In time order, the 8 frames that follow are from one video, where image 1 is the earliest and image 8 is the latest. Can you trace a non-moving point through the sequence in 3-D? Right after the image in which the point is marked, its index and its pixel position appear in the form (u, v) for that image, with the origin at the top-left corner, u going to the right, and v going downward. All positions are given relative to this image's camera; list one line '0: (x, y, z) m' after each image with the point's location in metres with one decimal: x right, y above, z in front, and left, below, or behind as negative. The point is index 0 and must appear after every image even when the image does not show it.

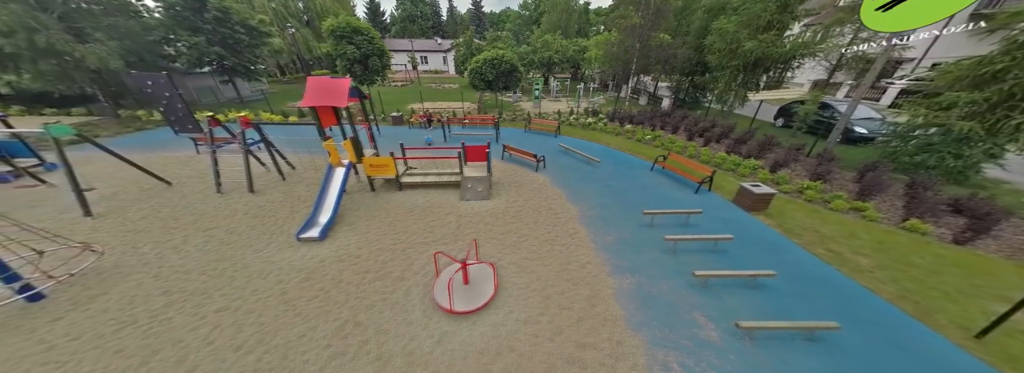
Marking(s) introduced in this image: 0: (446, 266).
0: (-1.0, -1.5, +4.7) m
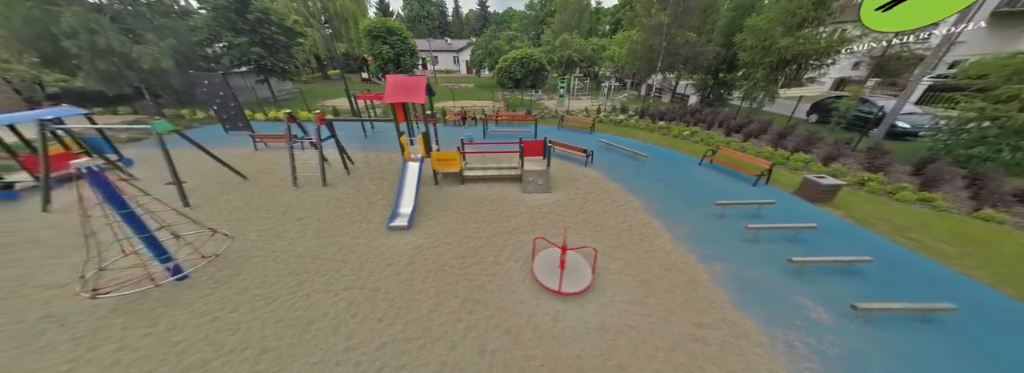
0: (+0.8, -1.3, +4.9) m
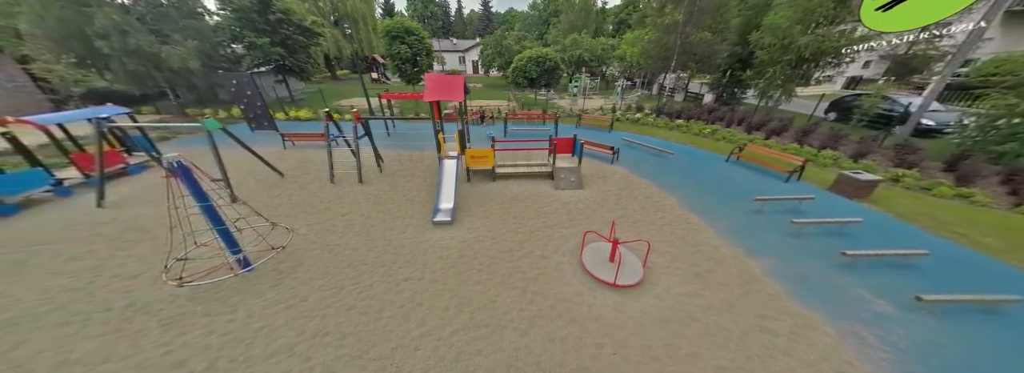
0: (+1.8, -1.2, +5.0) m
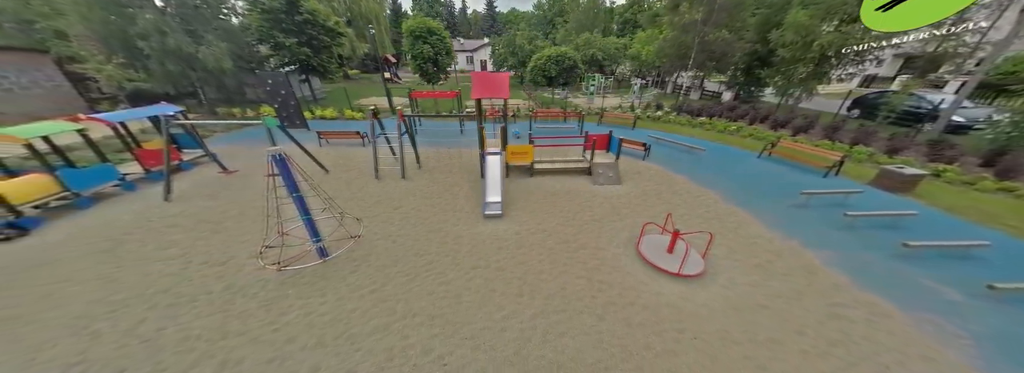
0: (+2.9, -1.1, +5.1) m
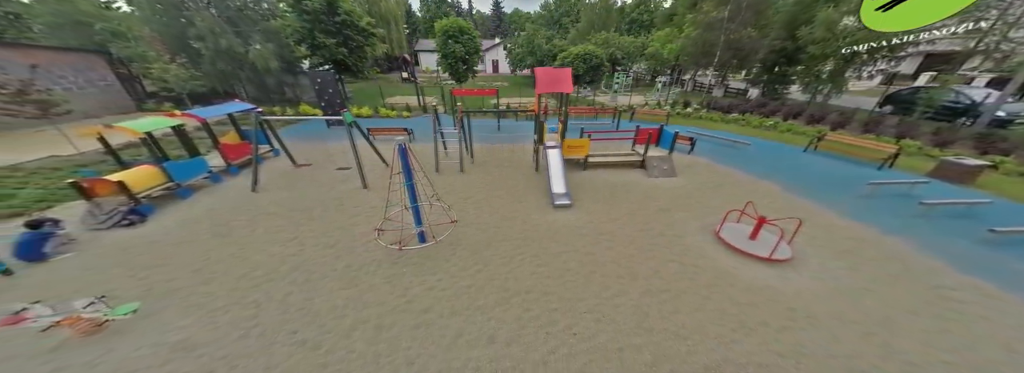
0: (+4.7, -0.8, +5.2) m
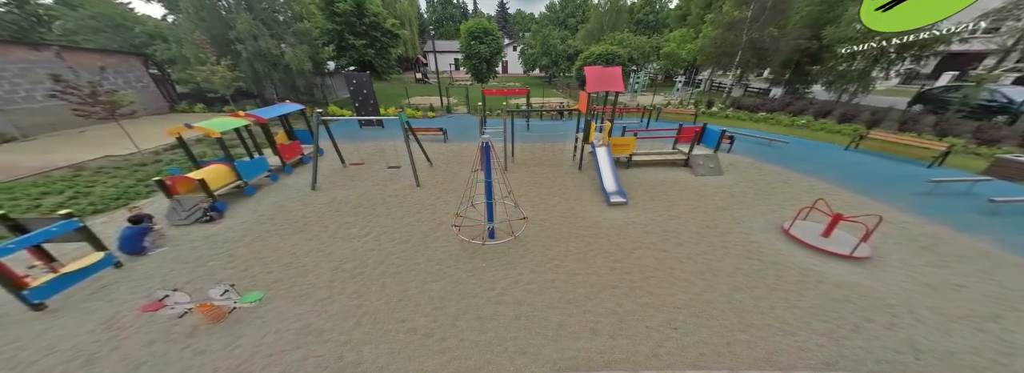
0: (+6.1, -0.8, +5.2) m
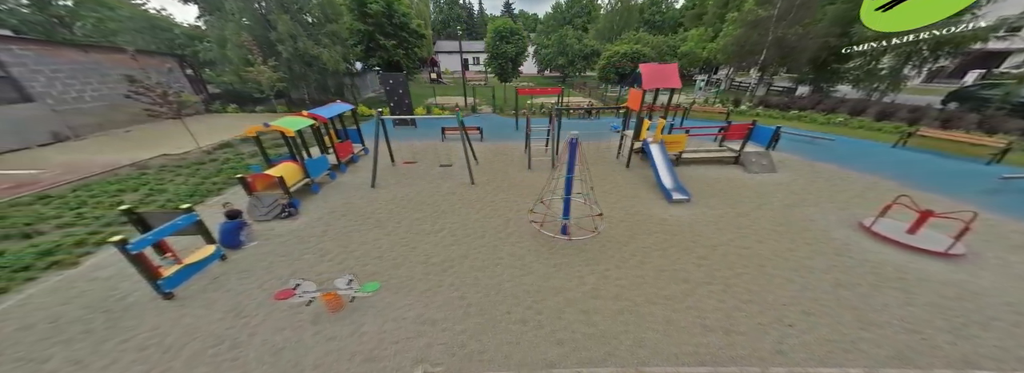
0: (+7.6, -0.7, +5.1) m
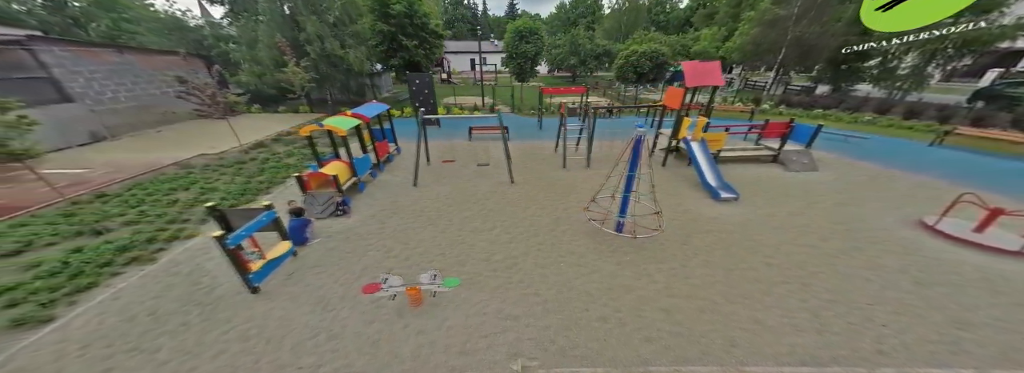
0: (+8.8, -0.7, +5.1) m
